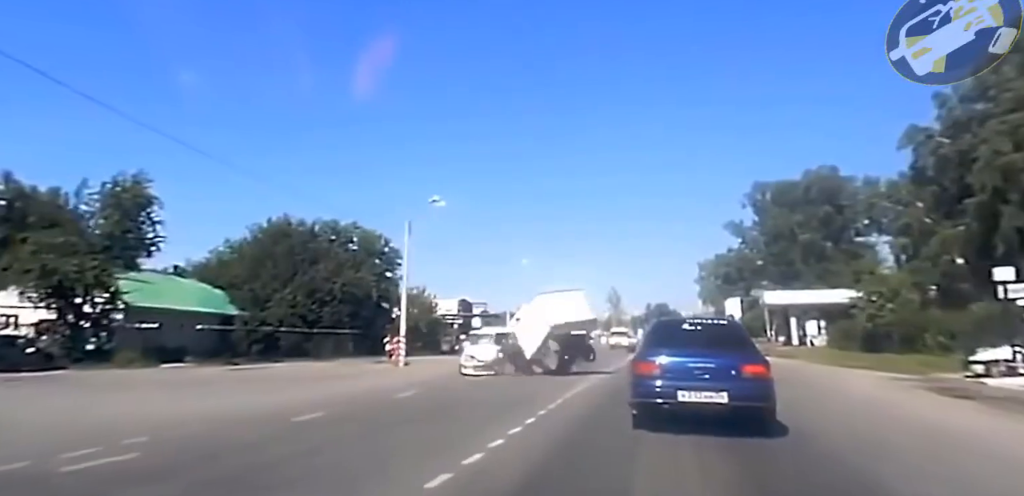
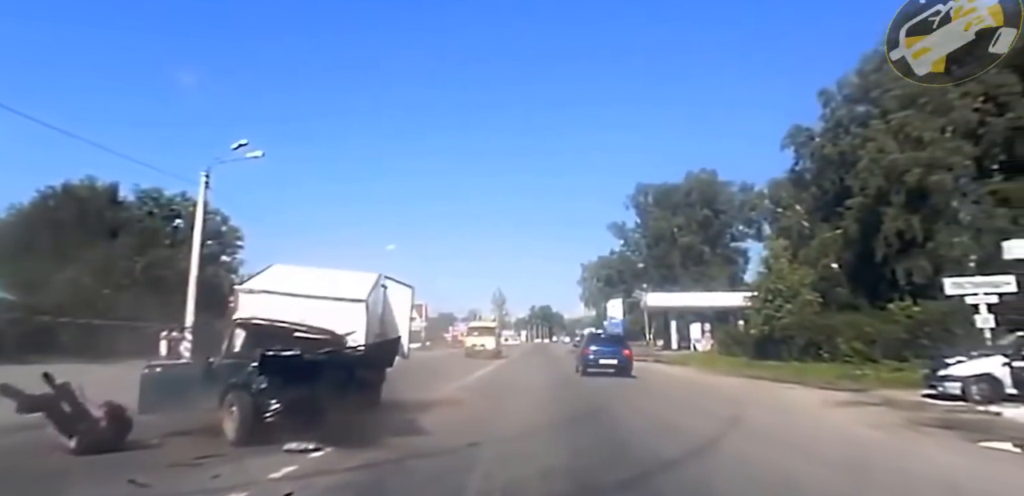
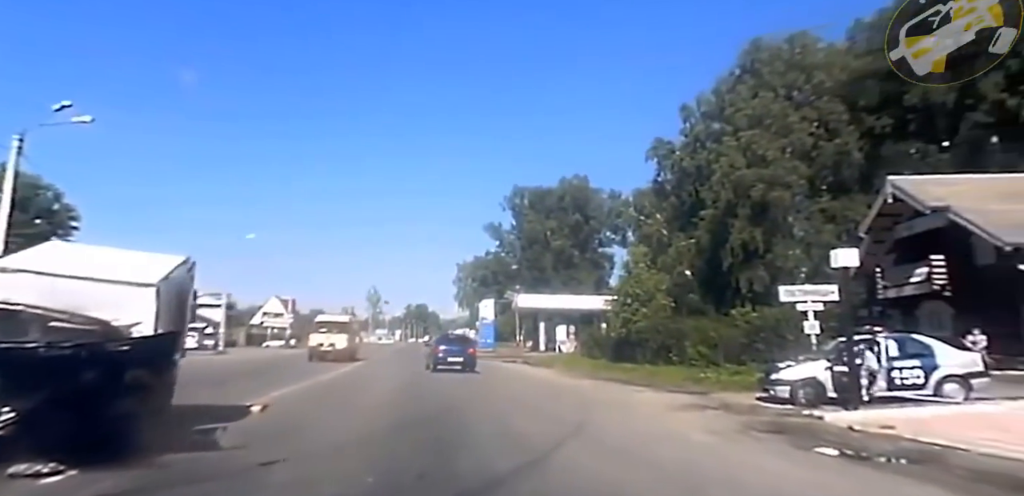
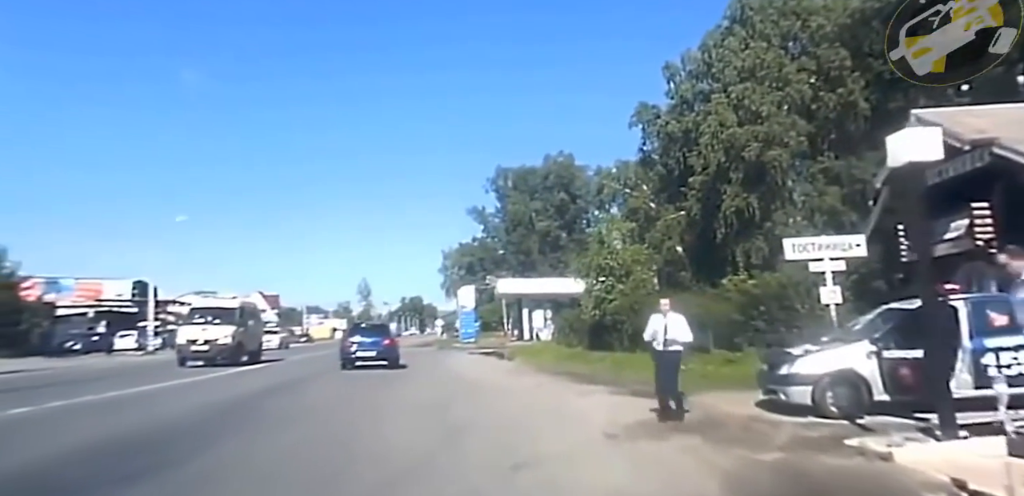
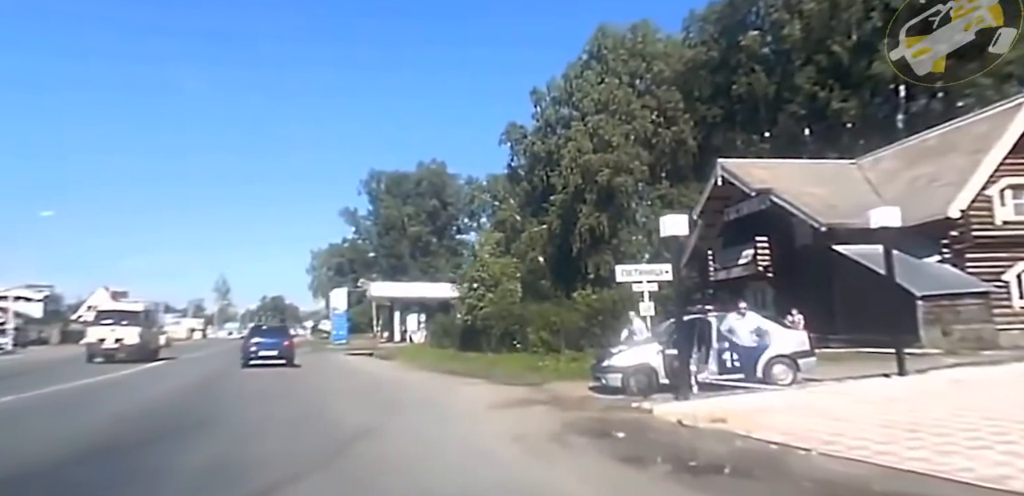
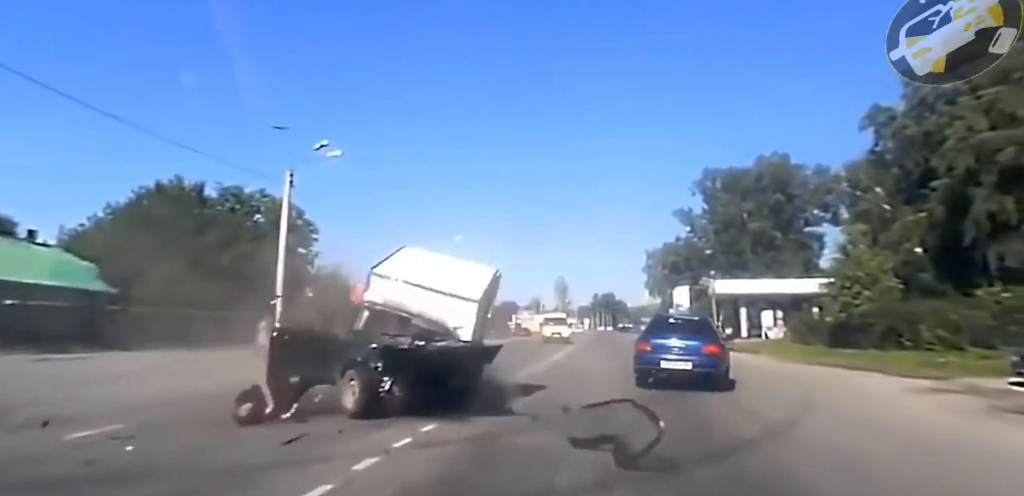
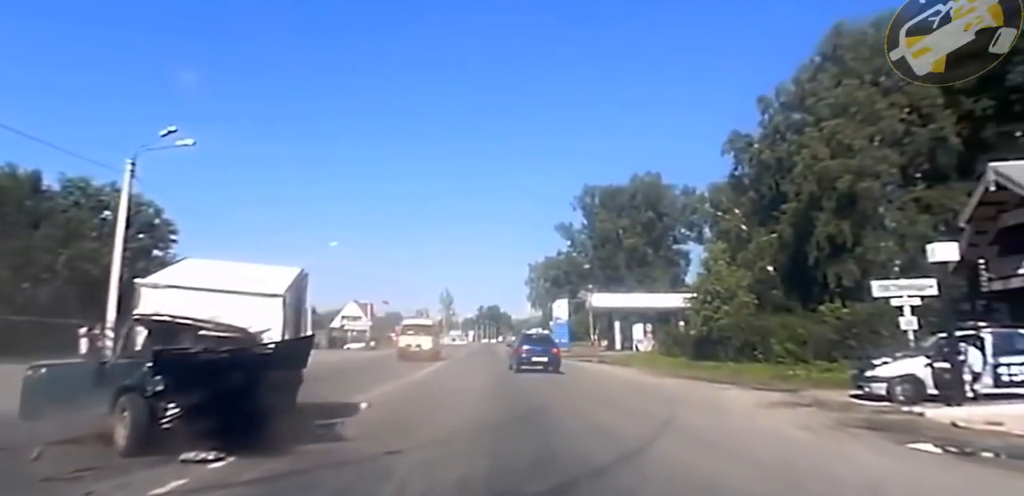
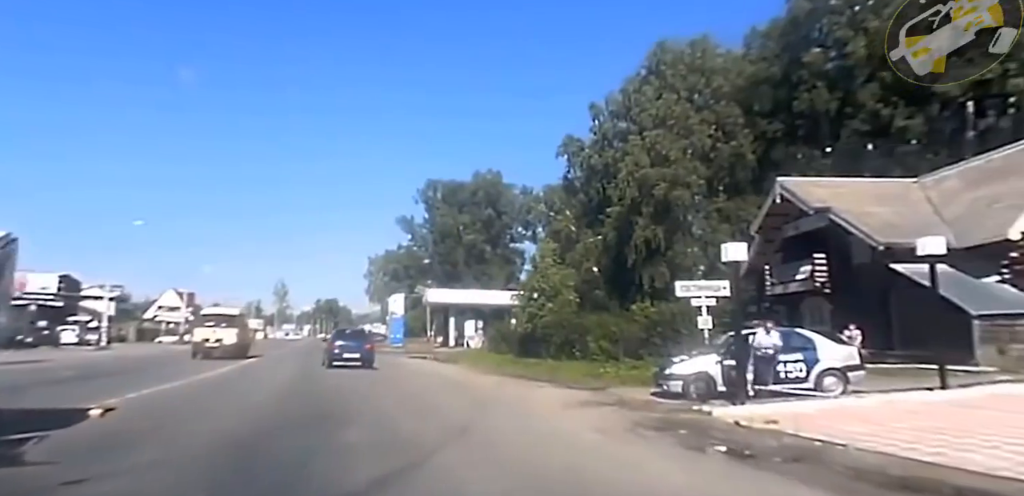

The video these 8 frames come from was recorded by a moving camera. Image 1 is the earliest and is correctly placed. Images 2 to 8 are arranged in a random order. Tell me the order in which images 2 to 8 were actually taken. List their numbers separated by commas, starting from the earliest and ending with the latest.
6, 2, 7, 3, 8, 5, 4
